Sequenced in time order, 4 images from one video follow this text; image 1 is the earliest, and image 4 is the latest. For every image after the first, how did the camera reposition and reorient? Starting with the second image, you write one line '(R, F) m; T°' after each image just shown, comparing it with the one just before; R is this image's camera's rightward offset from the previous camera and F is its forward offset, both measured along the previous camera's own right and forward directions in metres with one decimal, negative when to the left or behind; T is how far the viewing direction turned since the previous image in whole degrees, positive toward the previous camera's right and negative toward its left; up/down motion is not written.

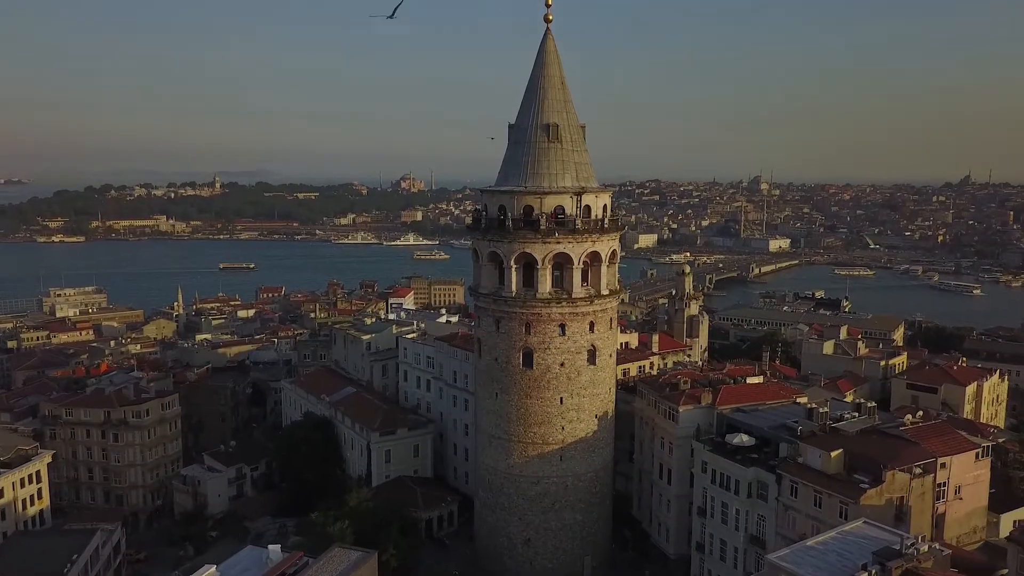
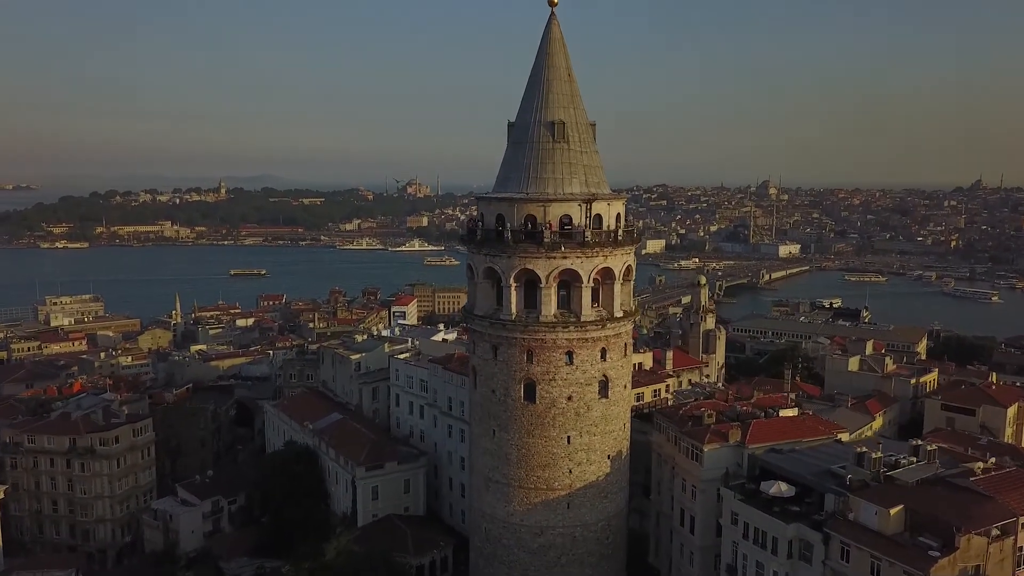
(+0.1, +2.3) m; 0°
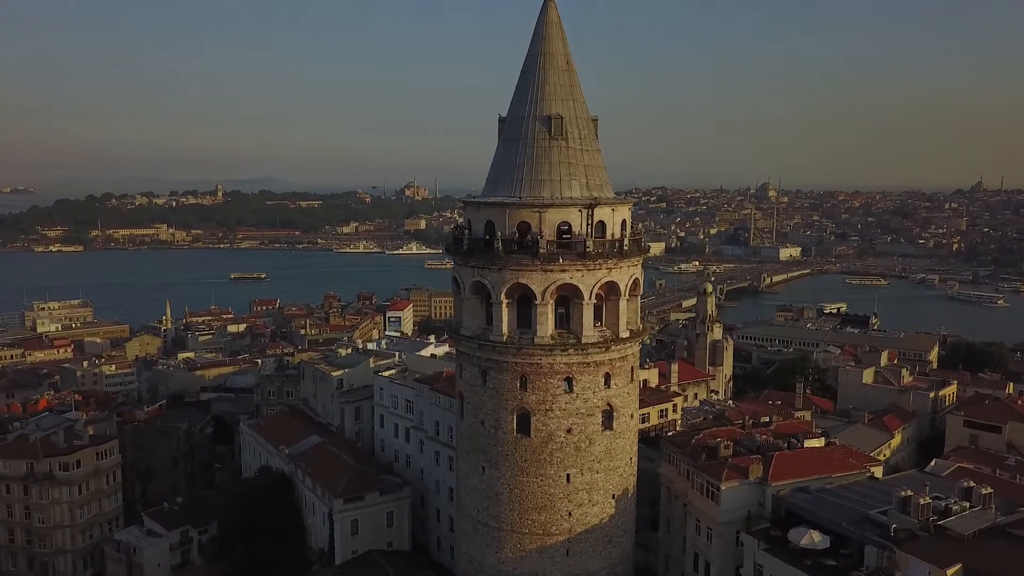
(+0.1, +1.8) m; 0°
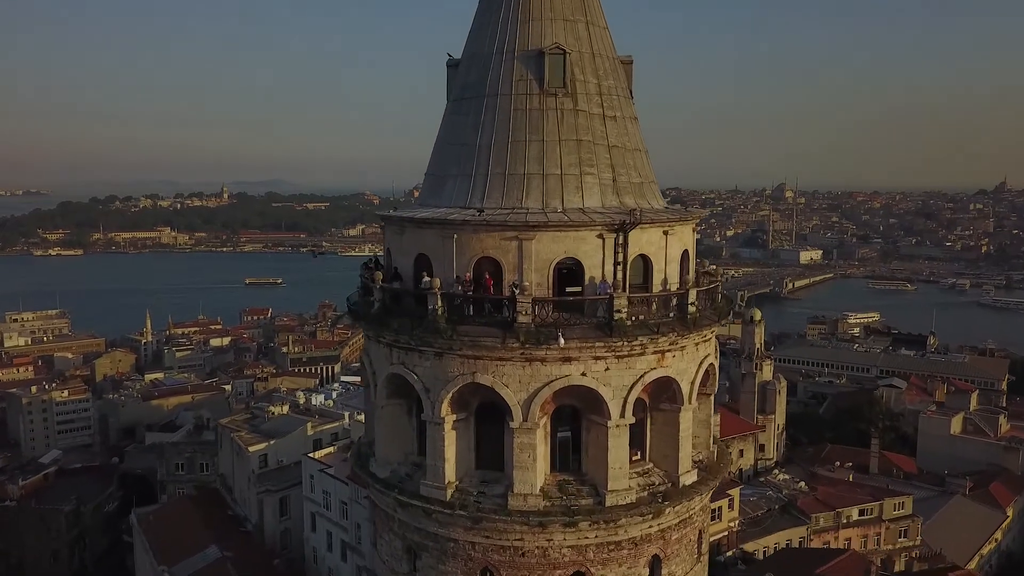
(+0.5, +6.6) m; -1°
